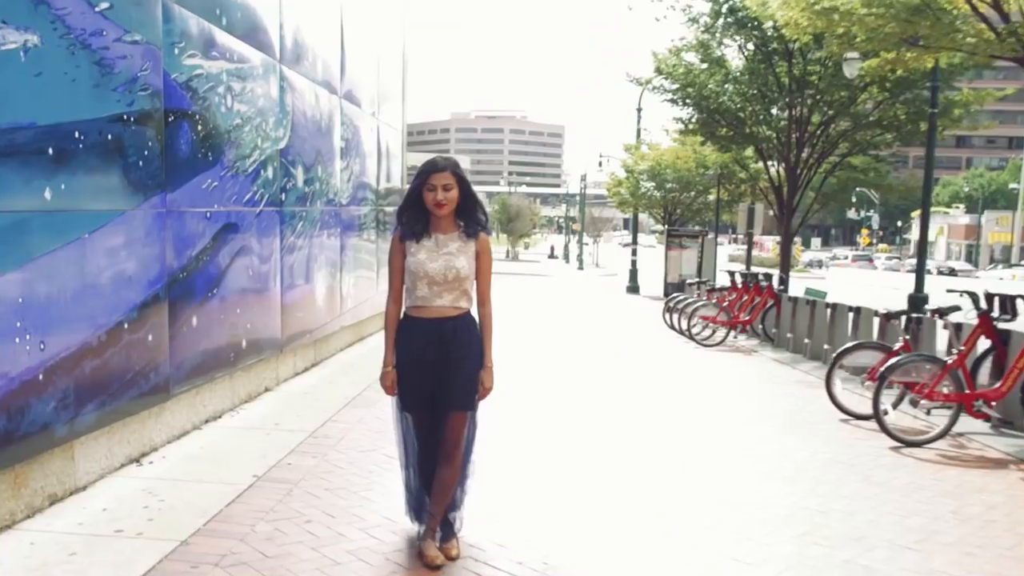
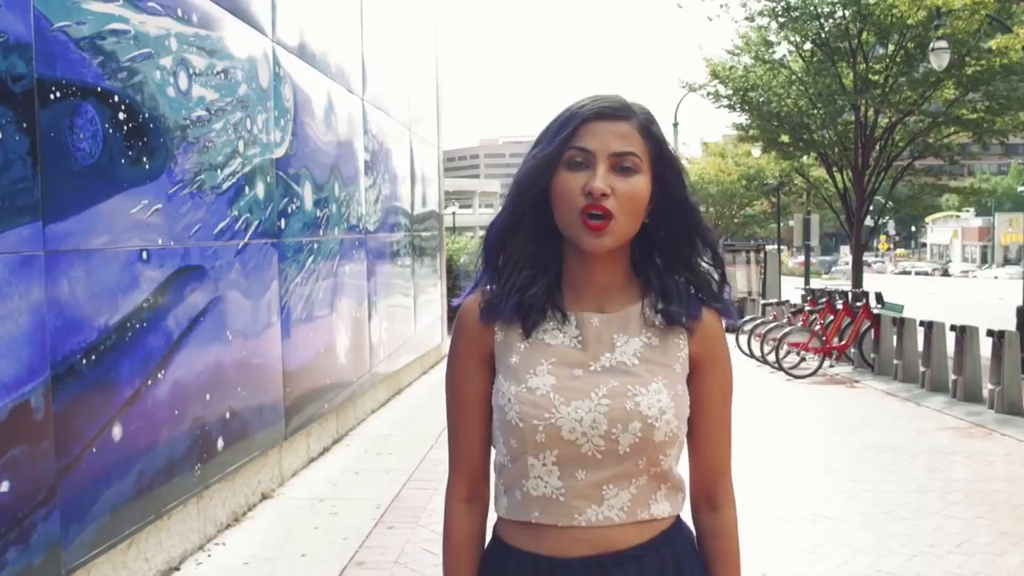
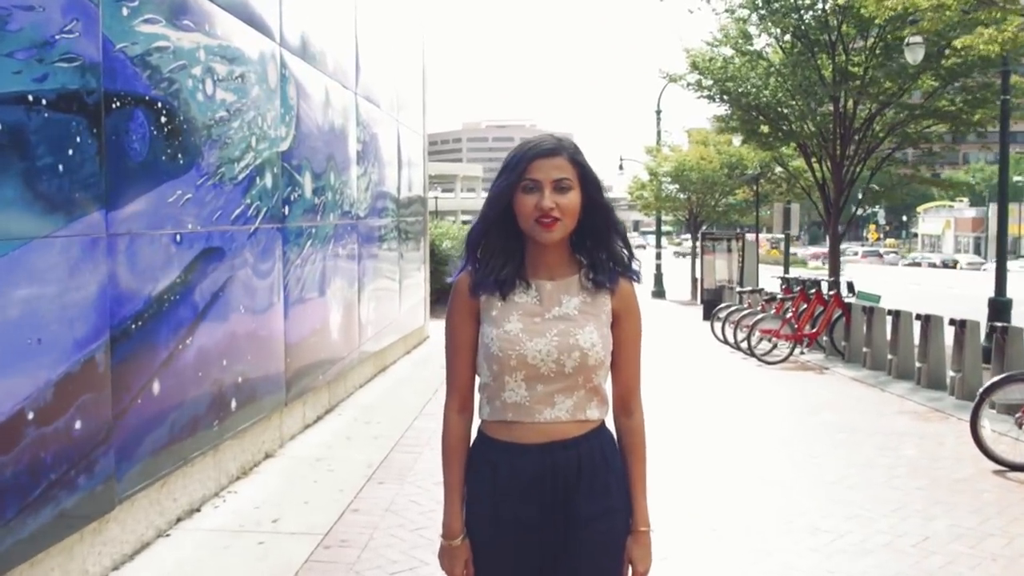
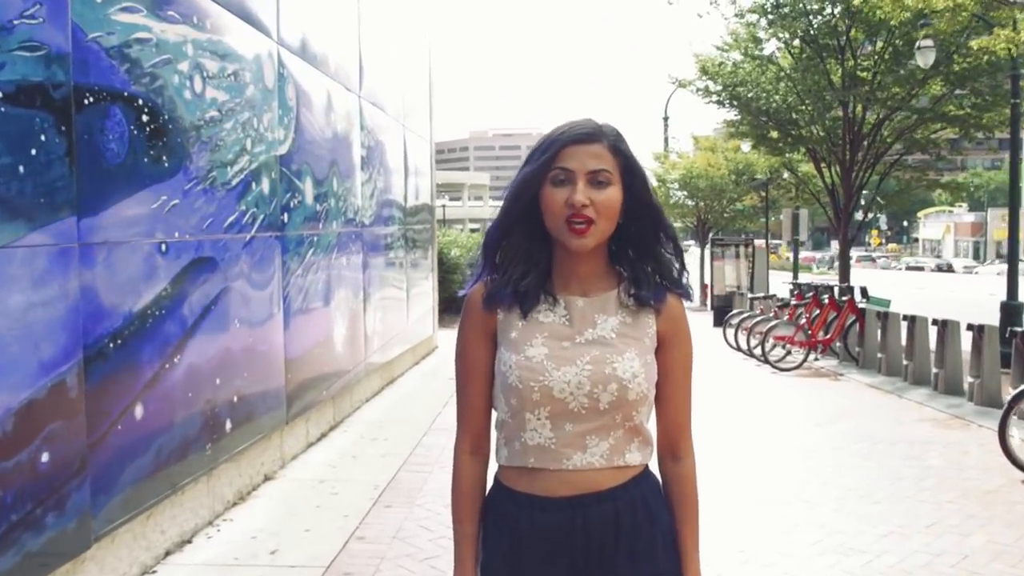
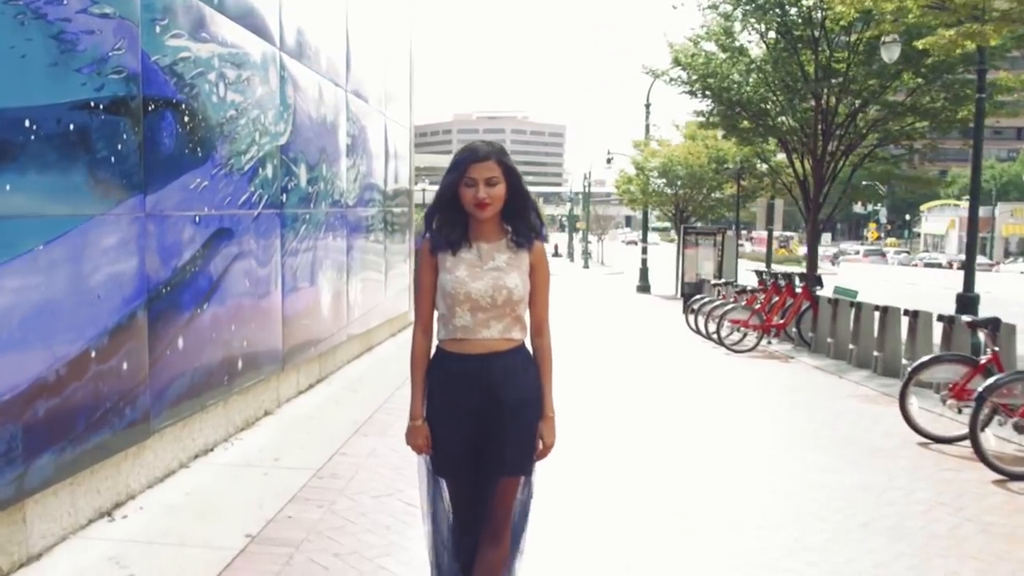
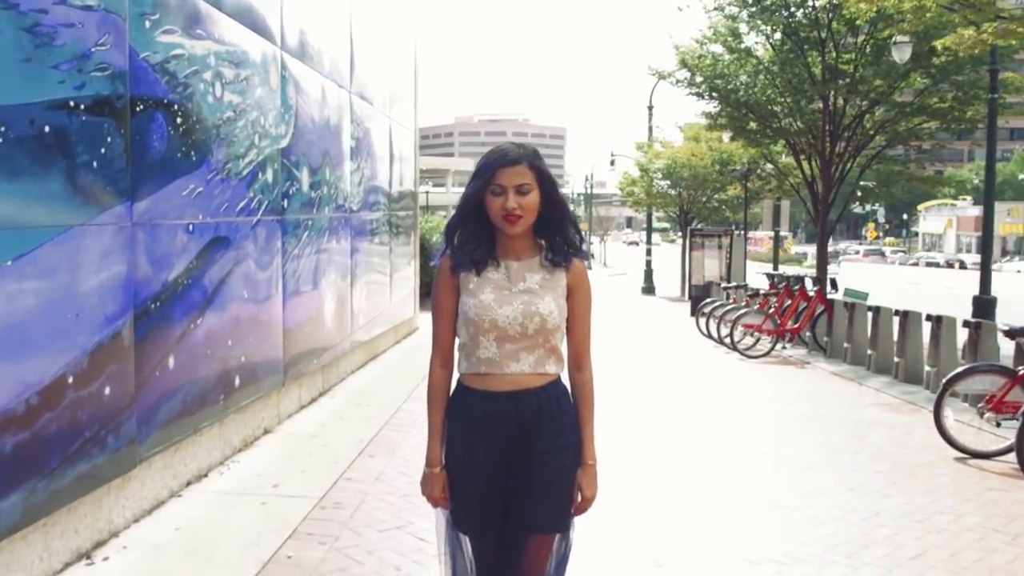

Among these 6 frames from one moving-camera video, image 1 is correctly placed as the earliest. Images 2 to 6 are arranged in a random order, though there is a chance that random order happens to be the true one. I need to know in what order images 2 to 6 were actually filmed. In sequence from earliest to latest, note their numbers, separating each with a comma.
5, 6, 3, 4, 2
